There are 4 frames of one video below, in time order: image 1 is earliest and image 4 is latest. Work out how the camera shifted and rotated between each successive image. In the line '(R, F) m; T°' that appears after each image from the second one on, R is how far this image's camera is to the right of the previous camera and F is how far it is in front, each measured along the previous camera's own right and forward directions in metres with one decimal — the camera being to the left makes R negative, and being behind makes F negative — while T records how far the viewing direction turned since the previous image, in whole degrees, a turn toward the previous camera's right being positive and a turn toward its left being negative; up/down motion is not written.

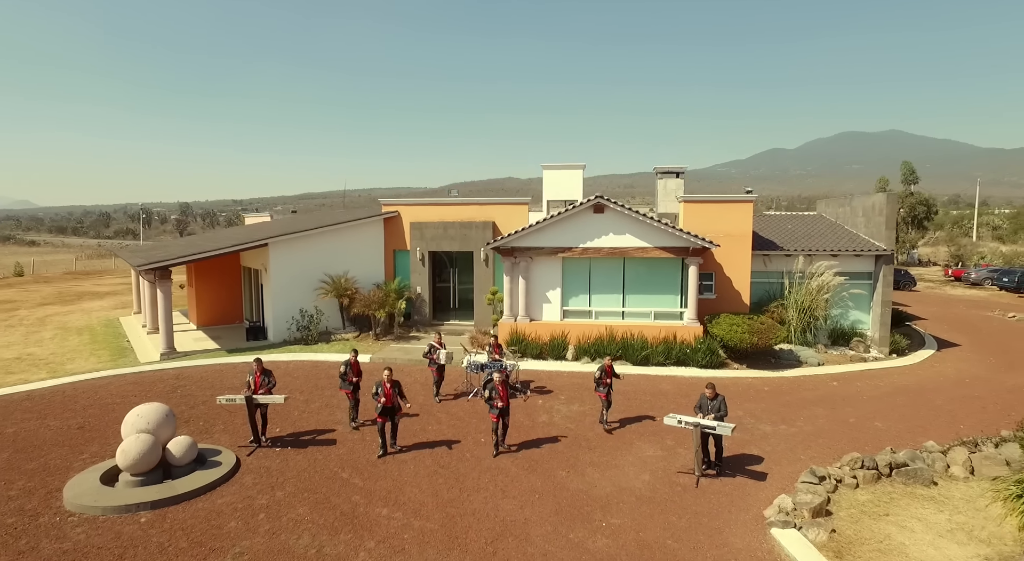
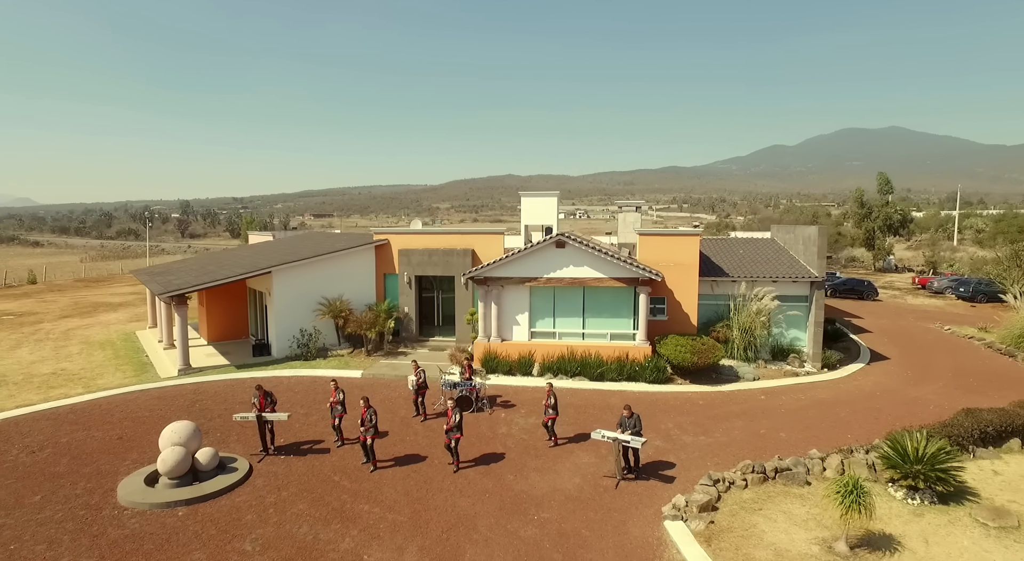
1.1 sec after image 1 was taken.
(+0.9, -2.4) m; 0°
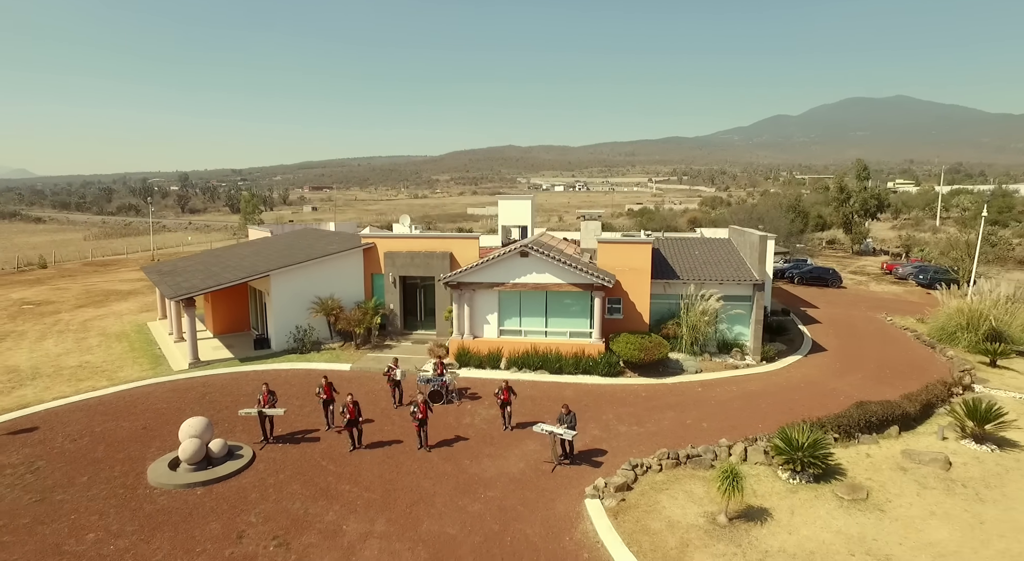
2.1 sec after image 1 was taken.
(+1.1, -2.3) m; 0°
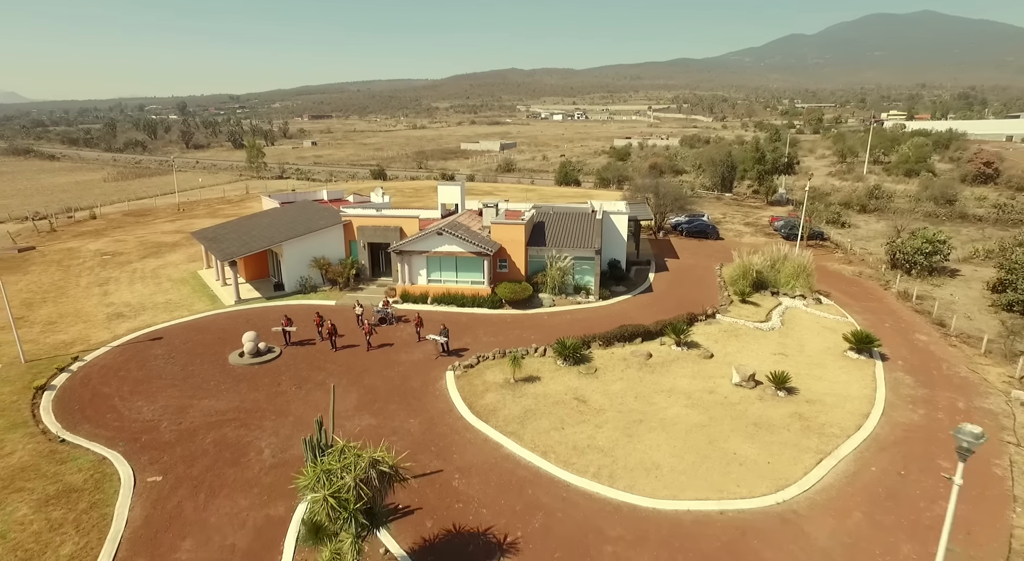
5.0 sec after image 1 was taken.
(+4.9, -12.2) m; 0°
